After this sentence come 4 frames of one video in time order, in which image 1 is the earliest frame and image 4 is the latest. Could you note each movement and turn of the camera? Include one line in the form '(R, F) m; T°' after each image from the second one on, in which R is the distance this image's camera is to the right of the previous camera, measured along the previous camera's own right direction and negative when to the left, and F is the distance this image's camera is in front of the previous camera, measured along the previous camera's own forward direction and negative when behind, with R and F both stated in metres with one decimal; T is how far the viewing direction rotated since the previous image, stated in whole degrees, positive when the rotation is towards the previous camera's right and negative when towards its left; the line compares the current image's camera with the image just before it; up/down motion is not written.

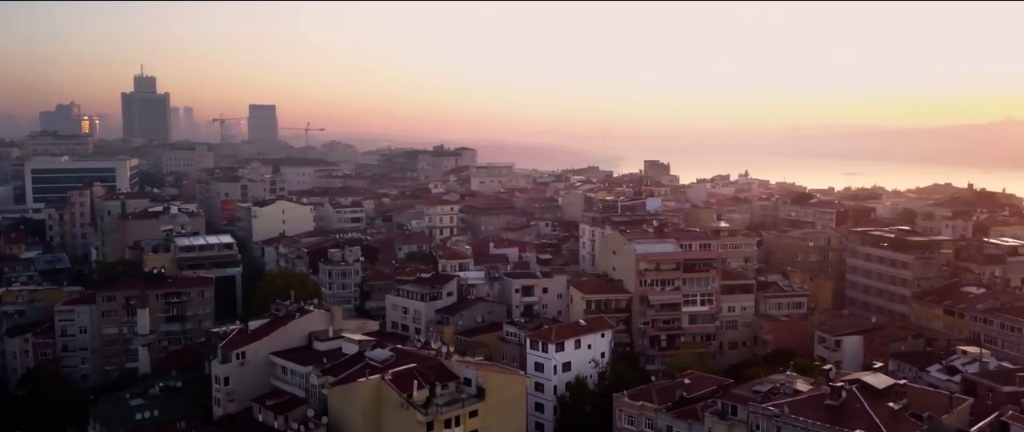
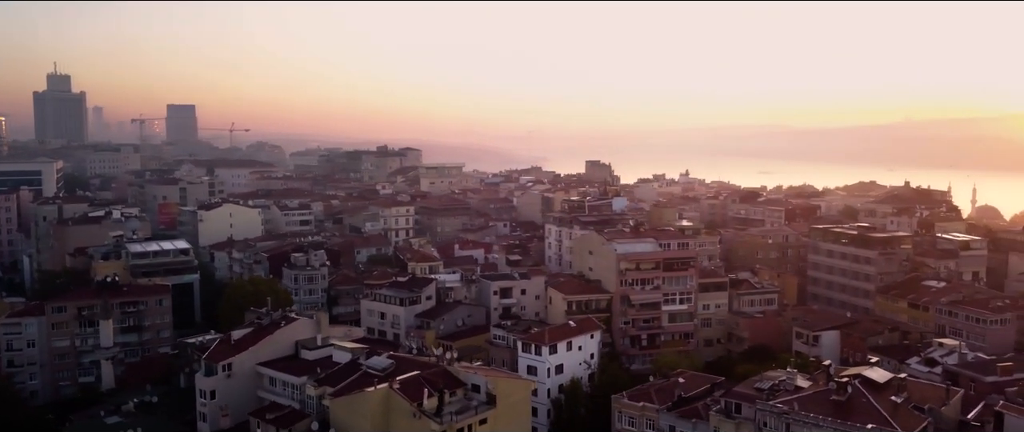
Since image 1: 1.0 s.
(-1.7, +0.5) m; +5°
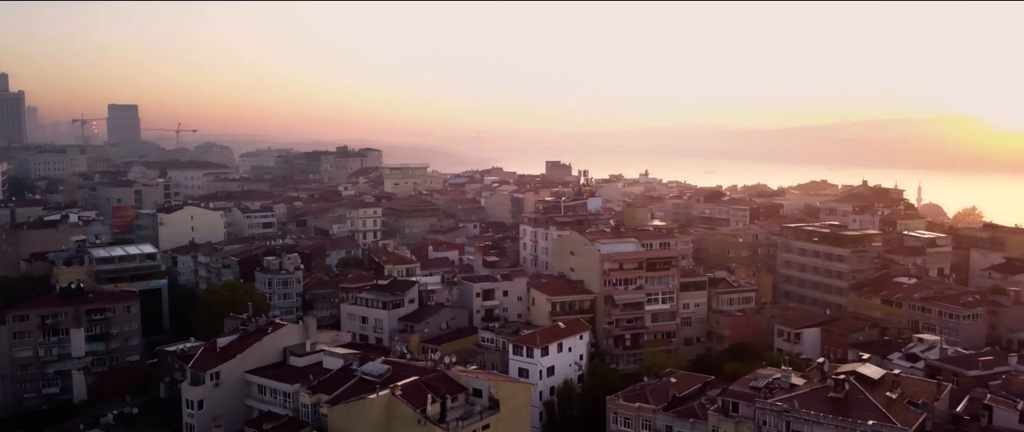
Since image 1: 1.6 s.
(-1.0, +0.3) m; +4°
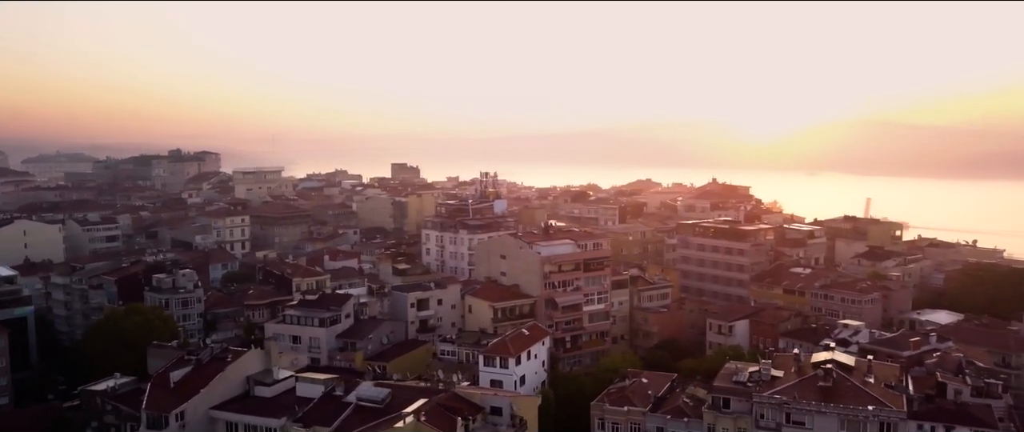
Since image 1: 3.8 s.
(-3.8, +1.4) m; +14°
